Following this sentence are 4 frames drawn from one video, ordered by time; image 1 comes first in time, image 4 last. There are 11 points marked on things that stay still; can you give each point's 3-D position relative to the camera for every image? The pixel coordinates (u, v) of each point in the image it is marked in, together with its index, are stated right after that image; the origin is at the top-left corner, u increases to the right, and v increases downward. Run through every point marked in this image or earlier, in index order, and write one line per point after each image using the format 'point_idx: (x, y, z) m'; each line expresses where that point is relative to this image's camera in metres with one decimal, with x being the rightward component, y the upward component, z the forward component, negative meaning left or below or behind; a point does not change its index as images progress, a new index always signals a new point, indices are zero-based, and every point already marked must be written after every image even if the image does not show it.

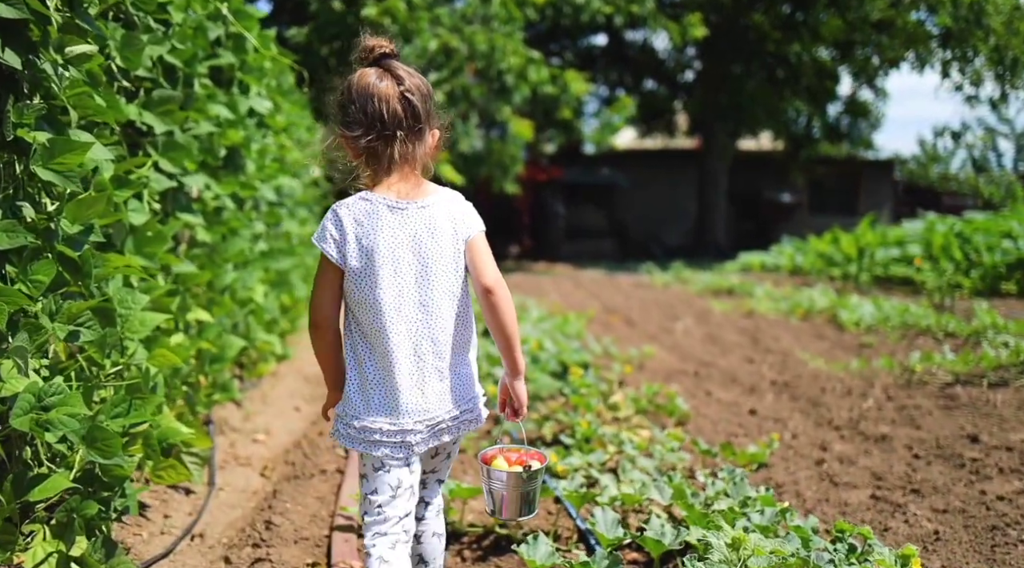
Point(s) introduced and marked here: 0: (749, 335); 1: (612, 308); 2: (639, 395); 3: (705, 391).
0: (+2.1, -0.5, +7.5) m
1: (+1.1, -0.3, +9.3) m
2: (+0.7, -0.6, +4.3) m
3: (+1.1, -0.6, +5.0) m
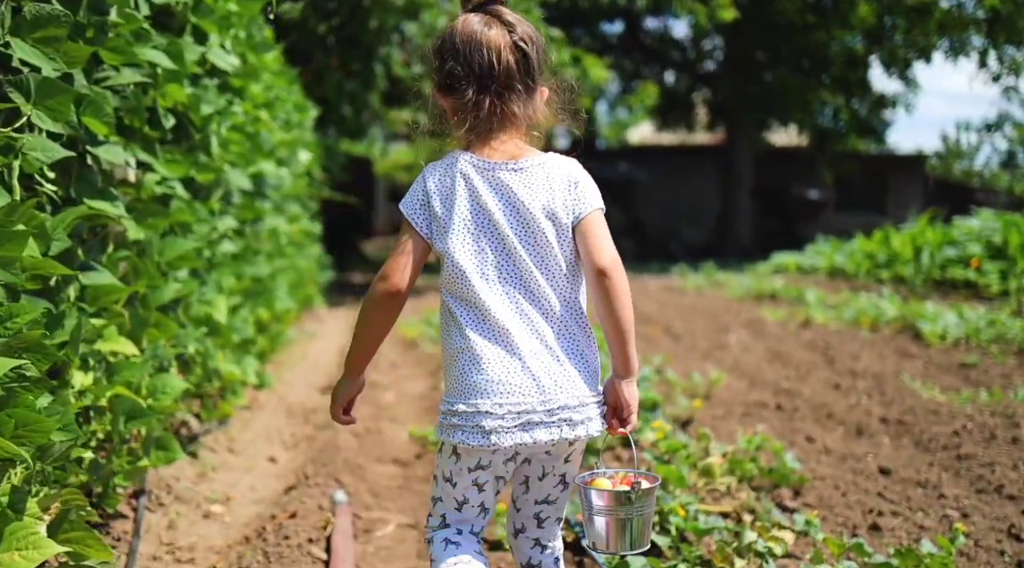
0: (+2.3, -0.5, +6.3) m
1: (+1.3, -0.3, +8.2) m
2: (+0.8, -0.6, +3.1) m
3: (+1.3, -0.7, +3.8) m
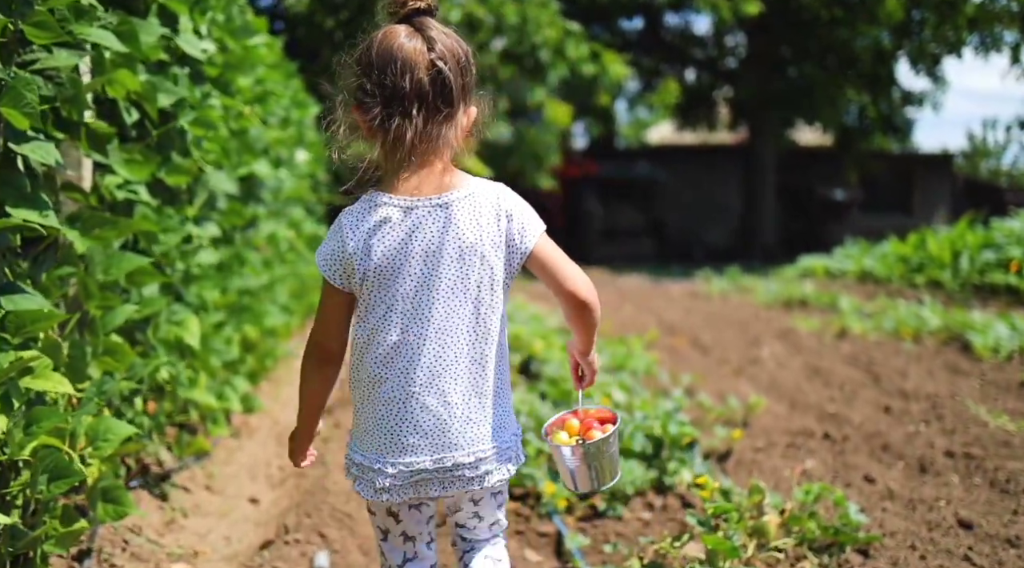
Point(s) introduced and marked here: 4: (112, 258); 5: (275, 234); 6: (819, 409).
0: (+2.4, -0.6, +5.8) m
1: (+1.4, -0.4, +7.7) m
2: (+0.9, -0.7, +2.6) m
3: (+1.4, -0.8, +3.3) m
4: (-1.2, +0.1, +2.6) m
5: (-1.5, +0.3, +5.5) m
6: (+1.7, -0.7, +4.6) m
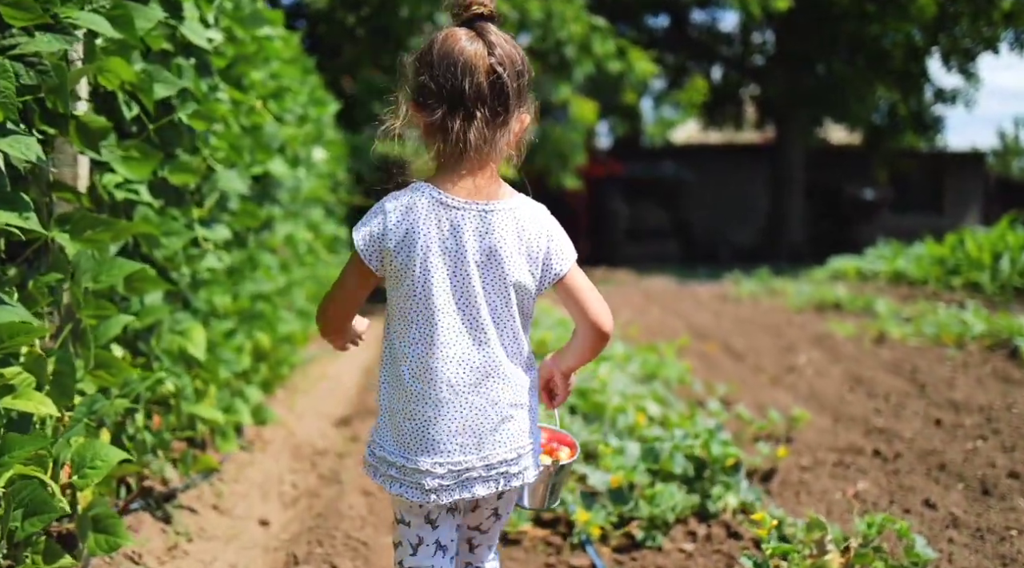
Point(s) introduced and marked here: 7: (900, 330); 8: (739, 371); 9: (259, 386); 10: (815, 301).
0: (+2.6, -0.6, +5.5) m
1: (+1.7, -0.4, +7.4) m
2: (+1.0, -0.7, +2.4) m
3: (+1.5, -0.8, +3.1) m
4: (-1.1, +0.1, +2.3) m
5: (-1.4, +0.3, +5.3) m
6: (+1.8, -0.7, +4.3) m
7: (+3.4, -0.4, +7.3) m
8: (+1.5, -0.6, +5.6) m
9: (-1.2, -0.5, +4.1) m
10: (+3.5, -0.2, +9.7) m
